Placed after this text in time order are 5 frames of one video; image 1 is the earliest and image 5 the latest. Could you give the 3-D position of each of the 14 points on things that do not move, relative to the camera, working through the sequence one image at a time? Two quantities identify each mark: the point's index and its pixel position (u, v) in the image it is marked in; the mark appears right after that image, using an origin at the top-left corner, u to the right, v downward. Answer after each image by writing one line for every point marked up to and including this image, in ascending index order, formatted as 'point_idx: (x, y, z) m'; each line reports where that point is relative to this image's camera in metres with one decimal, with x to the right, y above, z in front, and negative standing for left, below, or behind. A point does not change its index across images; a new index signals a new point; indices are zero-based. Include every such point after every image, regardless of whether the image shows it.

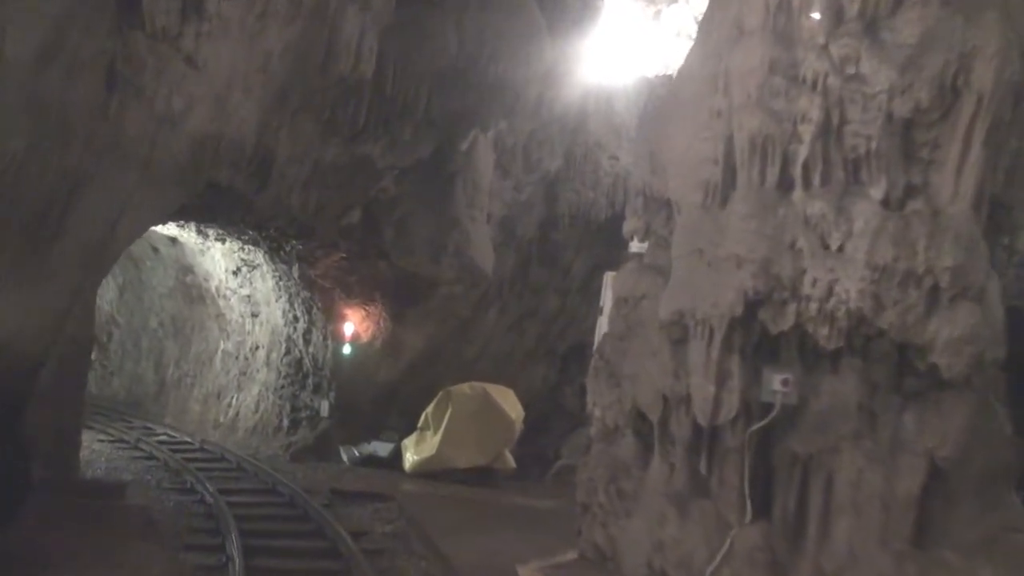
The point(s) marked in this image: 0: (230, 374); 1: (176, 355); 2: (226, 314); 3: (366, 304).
0: (-3.4, -1.1, +15.6) m
1: (-4.5, -0.9, +17.2) m
2: (-3.6, -0.3, +16.0) m
3: (-1.5, -0.2, +13.0) m
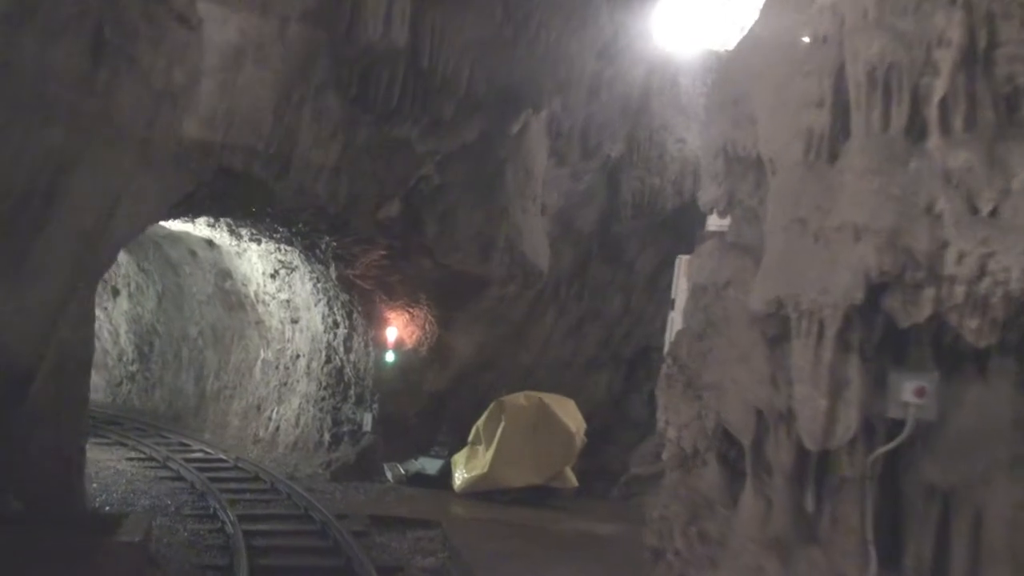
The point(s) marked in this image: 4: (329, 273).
0: (-2.7, -1.1, +14.5) m
1: (-3.7, -1.0, +16.2) m
2: (-2.9, -0.4, +14.9) m
3: (-1.0, -0.2, +11.9) m
4: (-1.6, +0.1, +11.6) m
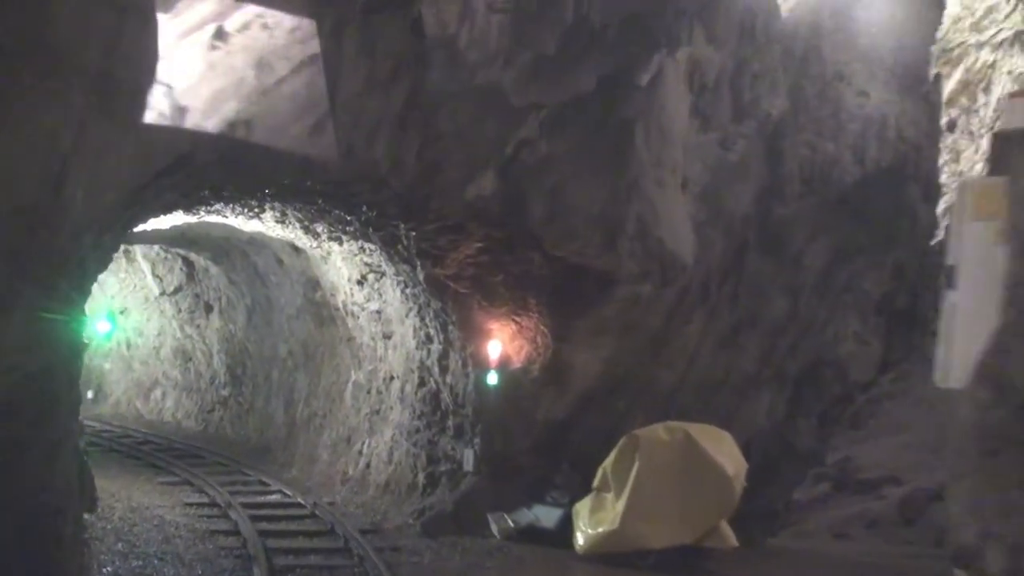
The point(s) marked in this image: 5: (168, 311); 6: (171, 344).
0: (-1.4, -1.2, +12.2) m
1: (-2.2, -1.1, +14.0) m
2: (-1.5, -0.5, +12.6) m
3: (0.0, -0.2, +9.4) m
4: (-0.7, +0.1, +9.2) m
5: (-4.9, -0.3, +18.2) m
6: (-4.8, -0.8, +18.2) m
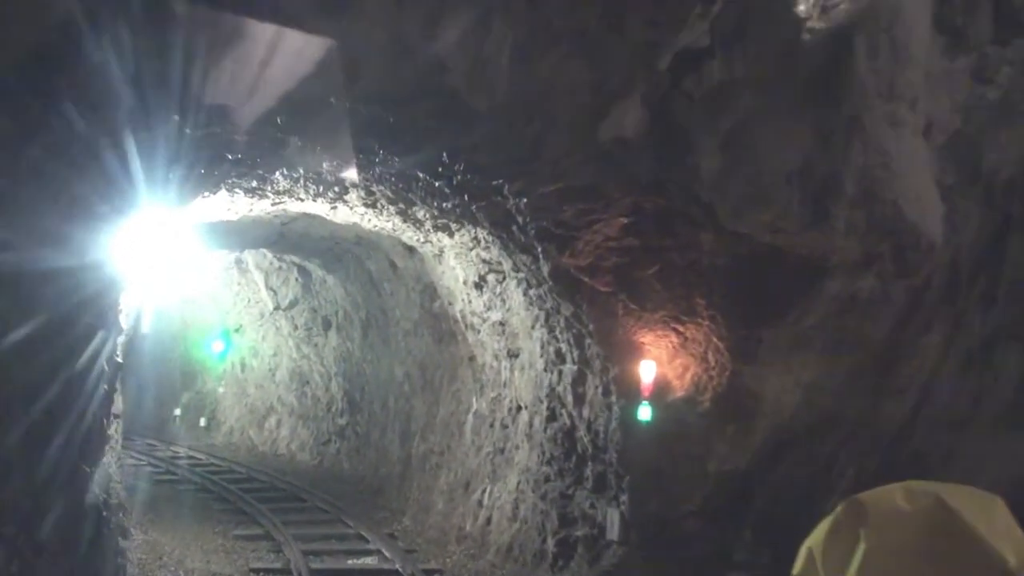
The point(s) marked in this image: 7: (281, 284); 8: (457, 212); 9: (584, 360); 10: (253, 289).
0: (-0.2, -1.2, +9.7) m
1: (-0.8, -1.2, +11.5) m
2: (-0.3, -0.5, +10.1) m
3: (+0.8, -0.2, +6.7) m
4: (+0.1, +0.1, +6.6) m
5: (-2.8, -0.5, +16.1) m
6: (-2.8, -1.0, +16.0) m
7: (-2.8, 0.0, +15.7) m
8: (-0.3, +0.4, +7.2) m
9: (+0.4, -0.4, +7.4) m
10: (-3.3, 0.0, +16.4) m
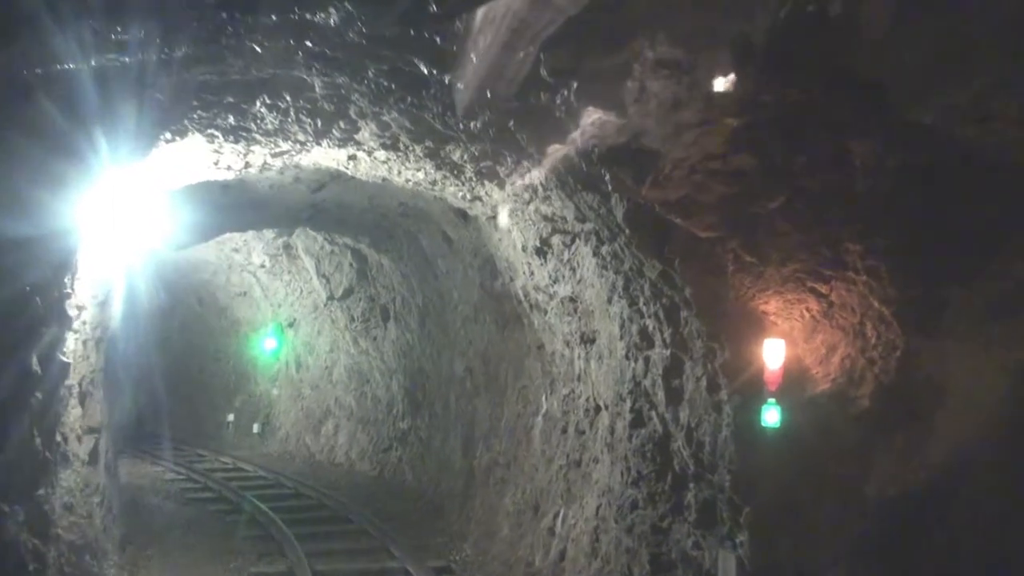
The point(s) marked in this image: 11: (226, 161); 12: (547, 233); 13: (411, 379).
0: (+0.3, -1.1, +7.6) m
1: (-0.2, -1.0, +9.5) m
2: (+0.2, -0.3, +8.0) m
3: (+1.1, 0.0, +4.6) m
4: (+0.3, +0.3, +4.5) m
5: (-1.9, -0.3, +14.2) m
6: (-1.8, -0.8, +14.2) m
7: (-1.9, +0.2, +13.8) m
8: (-0.1, +0.6, +5.1) m
9: (+0.7, -0.2, +5.3) m
10: (-2.4, +0.1, +14.5) m
11: (-1.5, +0.7, +6.8) m
12: (+0.2, +0.3, +6.8) m
13: (-1.0, -0.9, +12.4) m
